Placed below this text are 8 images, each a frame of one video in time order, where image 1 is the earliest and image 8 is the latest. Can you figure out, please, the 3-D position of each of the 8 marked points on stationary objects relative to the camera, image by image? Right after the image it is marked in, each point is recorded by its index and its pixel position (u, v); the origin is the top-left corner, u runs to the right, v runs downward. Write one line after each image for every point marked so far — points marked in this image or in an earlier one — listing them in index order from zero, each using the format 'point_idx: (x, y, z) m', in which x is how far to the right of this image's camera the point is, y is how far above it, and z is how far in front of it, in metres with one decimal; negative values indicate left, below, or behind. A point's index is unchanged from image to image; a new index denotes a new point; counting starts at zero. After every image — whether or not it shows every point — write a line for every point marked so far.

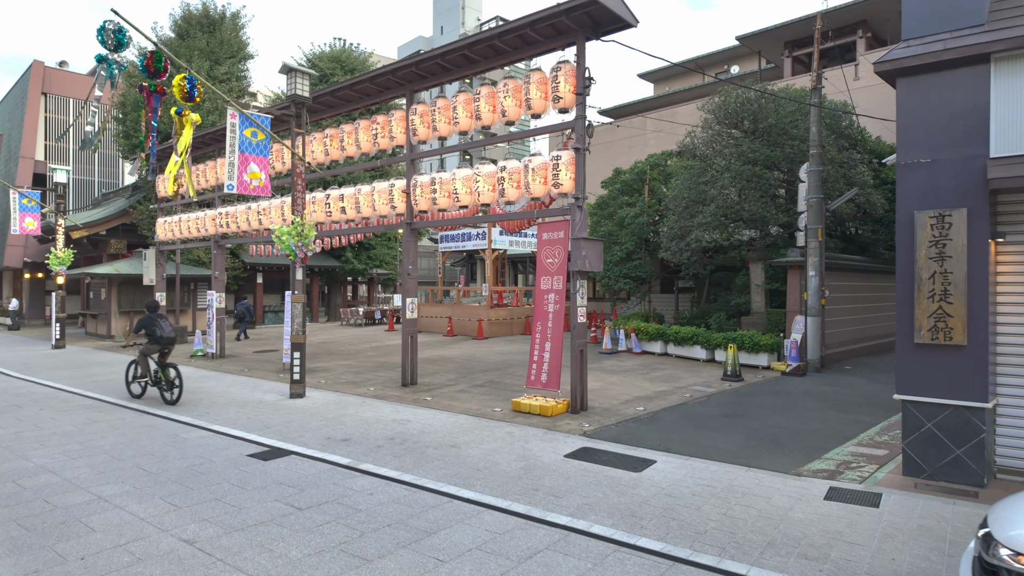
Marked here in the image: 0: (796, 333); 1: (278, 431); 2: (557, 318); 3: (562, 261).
0: (+6.2, -1.0, +13.2) m
1: (-3.3, -2.0, +8.5) m
2: (+0.7, -0.5, +9.4) m
3: (+0.7, +0.4, +9.3) m
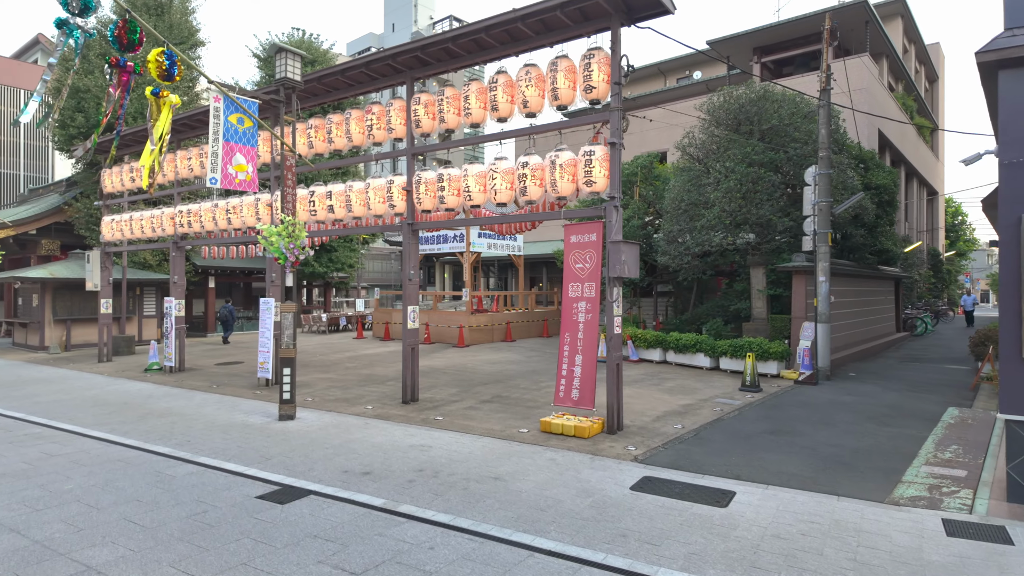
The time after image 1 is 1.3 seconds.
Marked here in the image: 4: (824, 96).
0: (+6.2, -1.1, +12.9) m
1: (-2.8, -2.1, +7.3) m
2: (+1.1, -0.6, +8.6) m
3: (+1.1, +0.3, +8.5) m
4: (+6.7, +4.1, +13.0) m
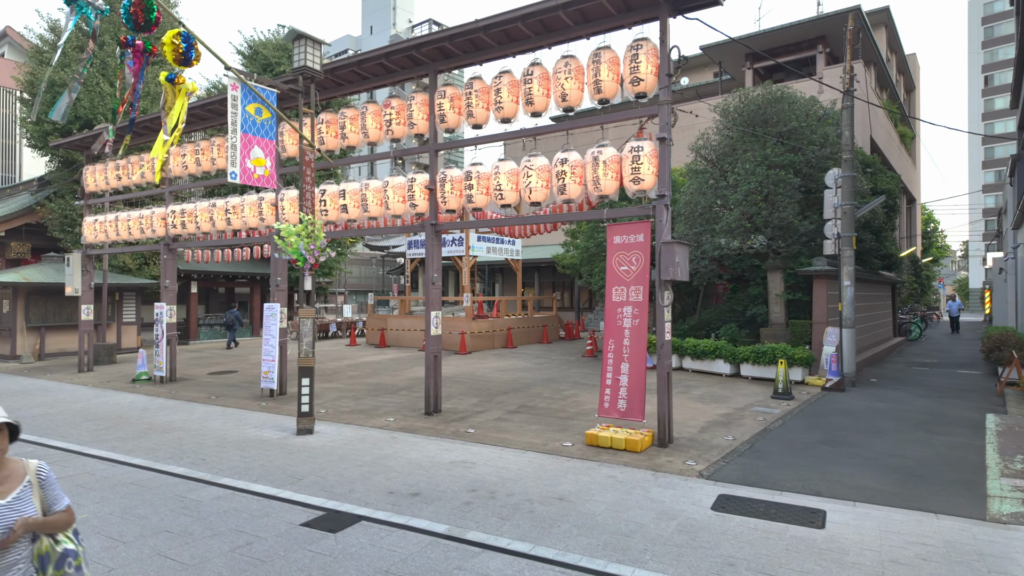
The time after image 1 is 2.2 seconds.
0: (+6.6, -1.2, +12.6) m
1: (-2.2, -2.1, +6.7) m
2: (+1.7, -0.6, +8.1) m
3: (+1.7, +0.2, +8.1) m
4: (+7.1, +4.0, +12.8) m
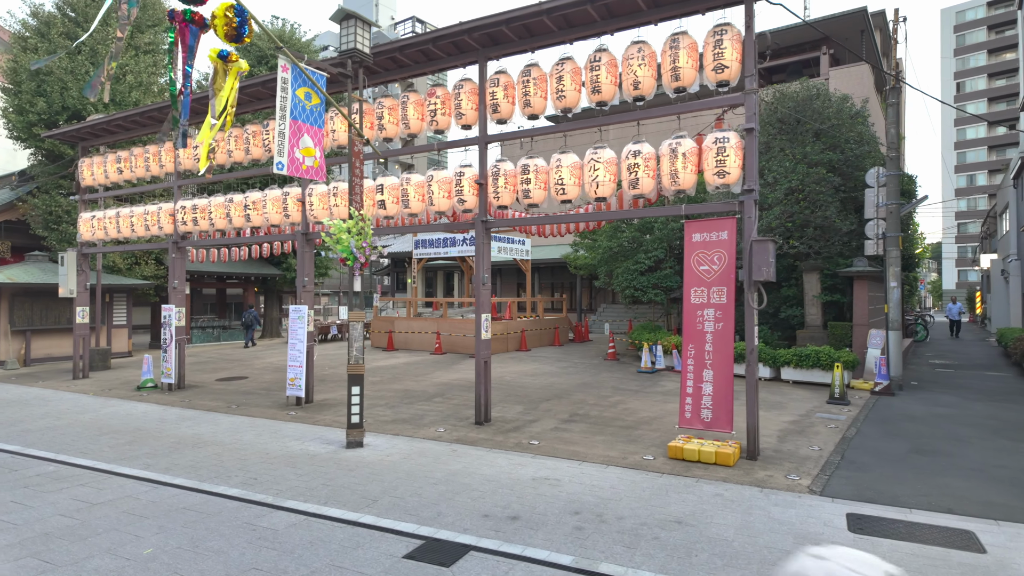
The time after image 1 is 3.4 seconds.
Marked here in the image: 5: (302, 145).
0: (+7.3, -1.2, +12.3) m
1: (-1.1, -2.2, +6.0) m
2: (+2.6, -0.6, +7.6) m
3: (+2.7, +0.2, +7.5) m
4: (+7.8, +4.0, +12.5) m
5: (-2.6, +1.8, +7.8) m
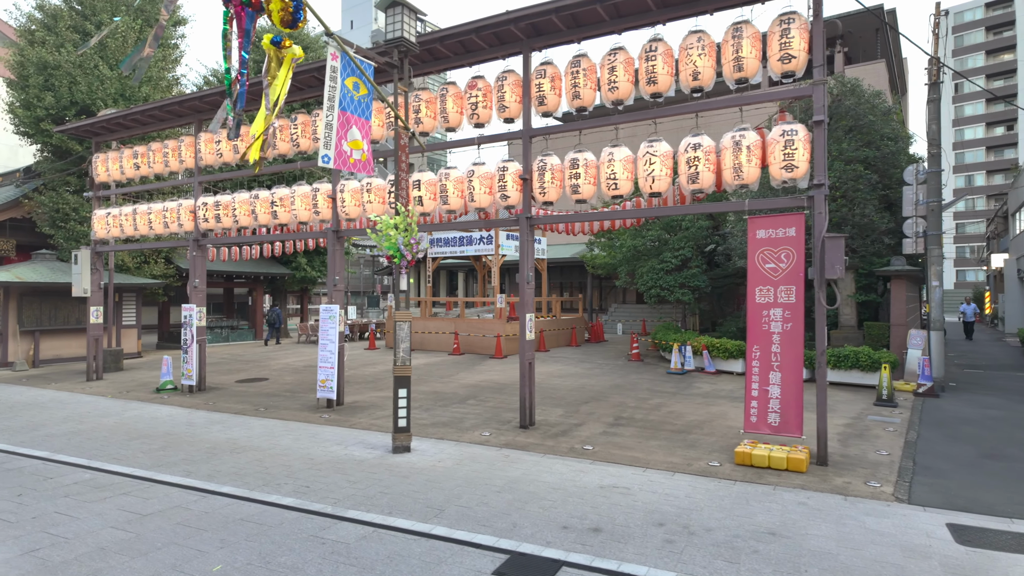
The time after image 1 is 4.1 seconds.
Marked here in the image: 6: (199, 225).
0: (+8.0, -1.2, +12.1) m
1: (-0.4, -2.1, +5.7) m
2: (+3.3, -0.6, +7.3) m
3: (+3.4, +0.3, +7.3) m
4: (+8.5, +4.0, +12.2) m
5: (-1.9, +1.8, +7.4) m
6: (-6.6, +1.3, +12.8) m
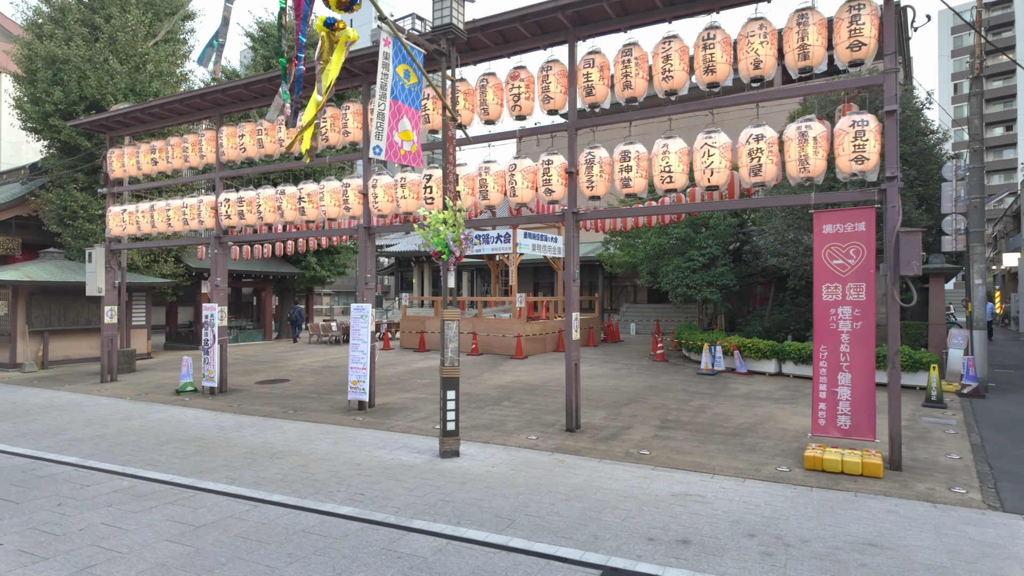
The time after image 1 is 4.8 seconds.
0: (+8.6, -1.2, +11.8) m
1: (+0.3, -2.1, +5.3) m
2: (+4.0, -0.6, +7.0) m
3: (+4.0, +0.3, +7.0) m
4: (+9.1, +4.0, +12.0) m
5: (-1.3, +1.9, +7.1) m
6: (-6.0, +1.3, +12.5) m
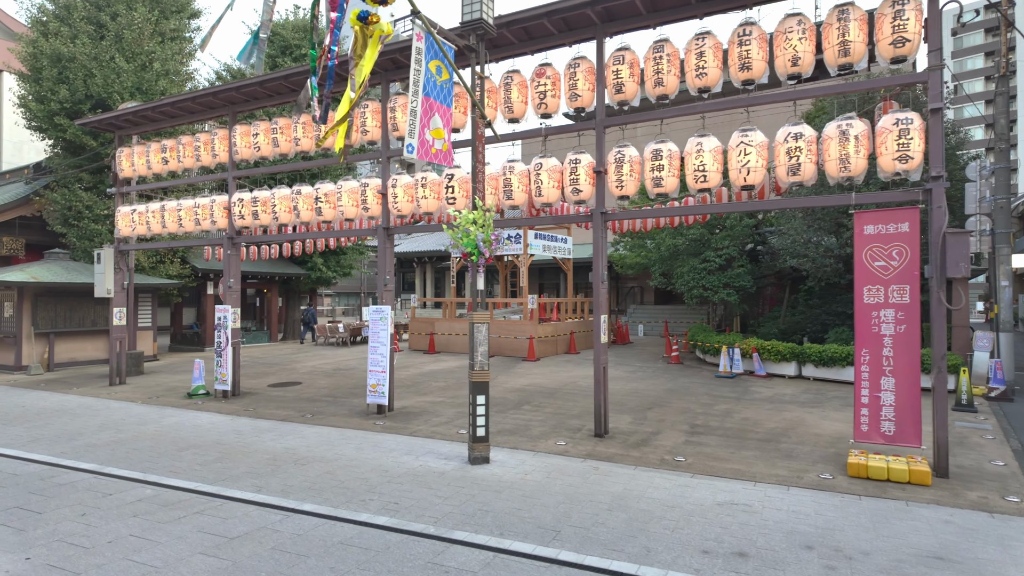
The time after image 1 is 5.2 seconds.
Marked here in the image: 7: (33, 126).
0: (+9.0, -1.2, +11.6) m
1: (+0.6, -2.1, +5.1) m
2: (+4.4, -0.6, +6.8) m
3: (+4.4, +0.3, +6.8) m
4: (+9.5, +4.0, +11.8) m
5: (-0.9, +1.8, +6.9) m
6: (-5.6, +1.3, +12.2) m
7: (-14.7, +5.0, +18.7) m
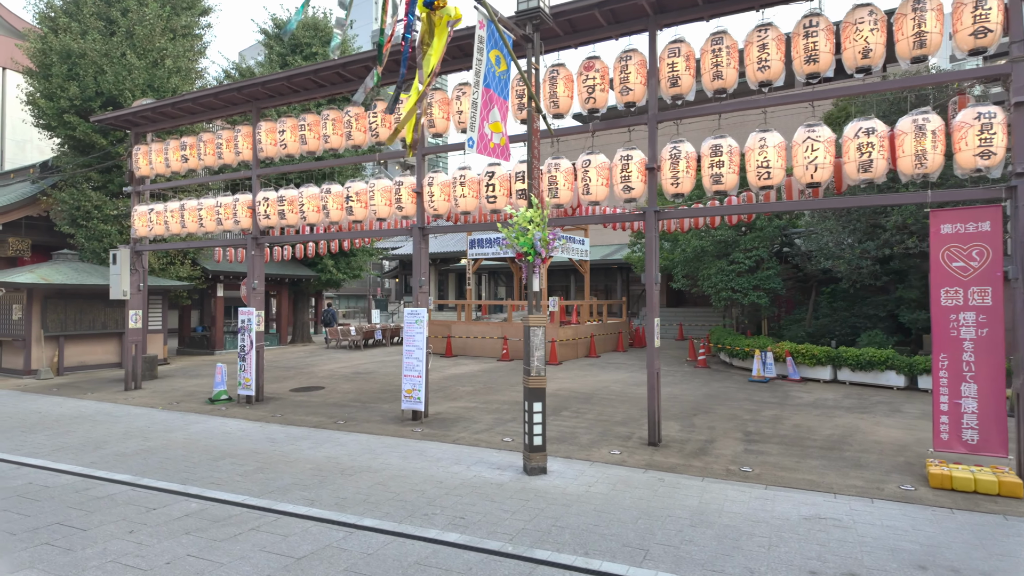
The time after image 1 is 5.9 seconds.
0: (+9.6, -1.2, +11.4) m
1: (+1.3, -2.1, +4.8) m
2: (+5.0, -0.6, +6.5) m
3: (+5.1, +0.2, +6.5) m
4: (+10.1, +3.9, +11.6) m
5: (-0.2, +1.8, +6.5) m
6: (-4.9, +1.3, +11.9) m
7: (-14.1, +4.9, +18.3) m
